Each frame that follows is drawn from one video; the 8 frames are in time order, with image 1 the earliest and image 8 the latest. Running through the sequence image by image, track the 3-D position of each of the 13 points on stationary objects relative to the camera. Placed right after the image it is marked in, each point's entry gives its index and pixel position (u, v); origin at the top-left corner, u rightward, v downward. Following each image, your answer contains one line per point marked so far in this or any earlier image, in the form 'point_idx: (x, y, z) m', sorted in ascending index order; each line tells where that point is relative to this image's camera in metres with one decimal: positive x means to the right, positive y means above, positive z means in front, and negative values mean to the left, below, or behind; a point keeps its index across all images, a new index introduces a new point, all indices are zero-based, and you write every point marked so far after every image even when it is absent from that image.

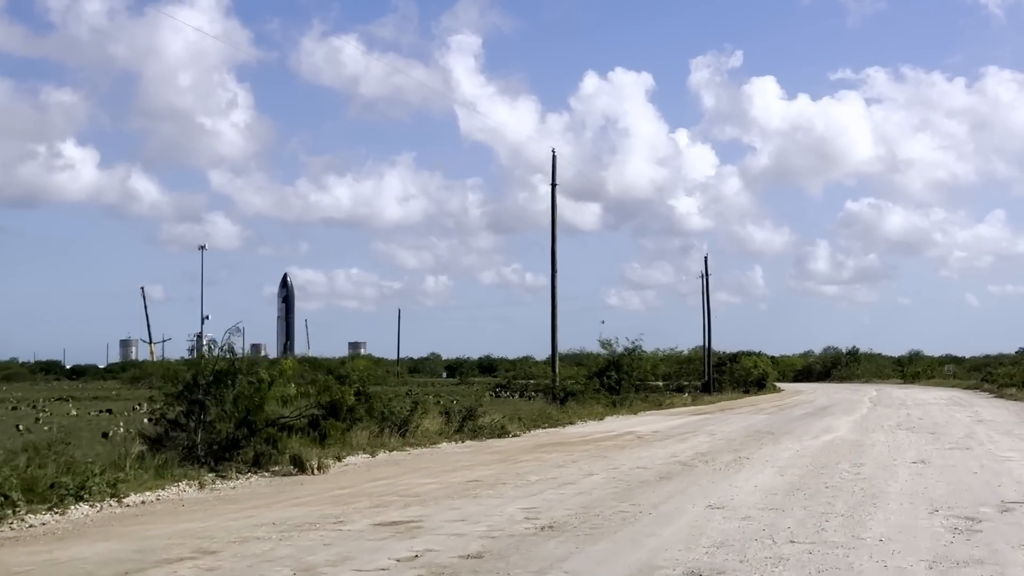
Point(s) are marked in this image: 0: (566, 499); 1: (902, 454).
0: (+0.5, -1.7, +12.0) m
1: (+5.1, -2.2, +19.1) m
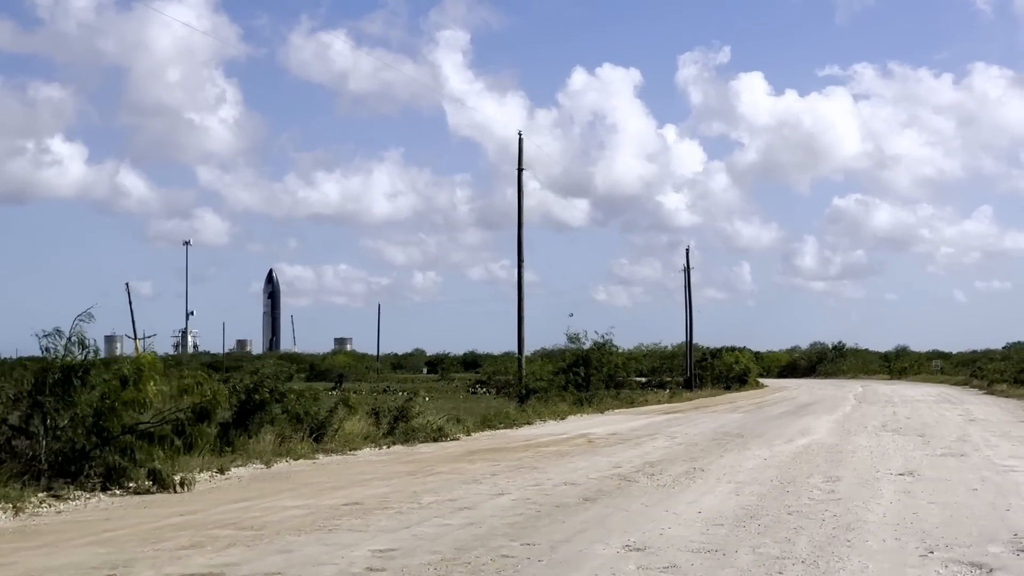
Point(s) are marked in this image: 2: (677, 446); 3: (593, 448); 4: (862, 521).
0: (-0.4, -1.5, +9.2) m
1: (+4.2, -2.0, +16.3) m
2: (+2.2, -2.1, +19.5) m
3: (+1.1, -2.1, +19.5) m
4: (+2.4, -1.6, +10.2) m
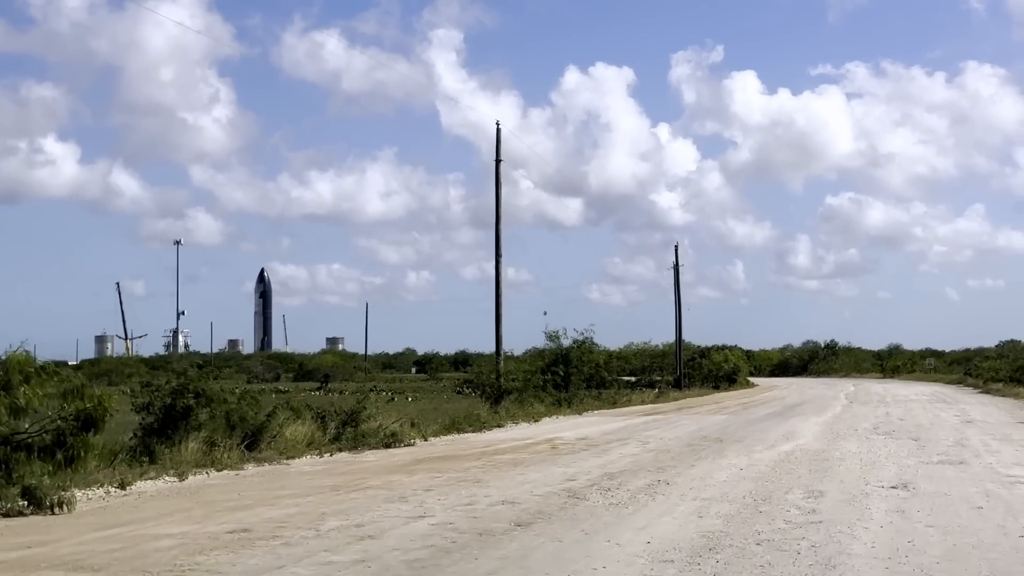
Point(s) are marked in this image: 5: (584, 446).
0: (-0.9, -1.4, +7.3) m
1: (+3.6, -1.8, +14.5) m
2: (+1.6, -2.0, +17.7) m
3: (+0.5, -2.0, +17.6) m
4: (+1.9, -1.5, +8.3) m
5: (+1.0, -2.1, +19.7) m
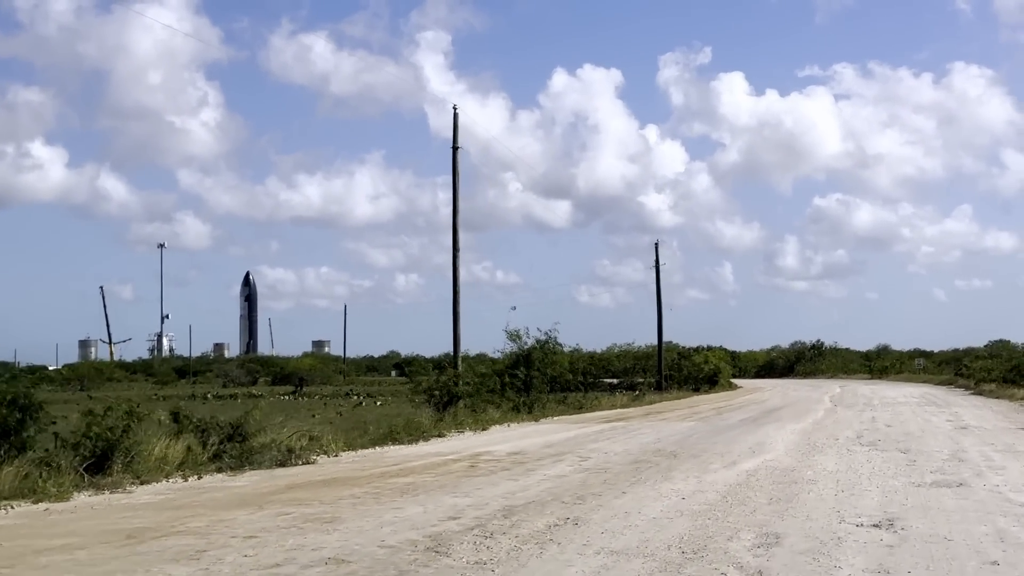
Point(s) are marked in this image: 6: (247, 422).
0: (-1.8, -1.3, +4.1) m
1: (+2.6, -1.7, +11.3) m
2: (+0.6, -1.8, +14.5) m
3: (-0.5, -1.9, +14.4) m
4: (+1.0, -1.3, +5.1) m
5: (0.0, -2.0, +16.6) m
6: (-3.3, -1.7, +18.4) m
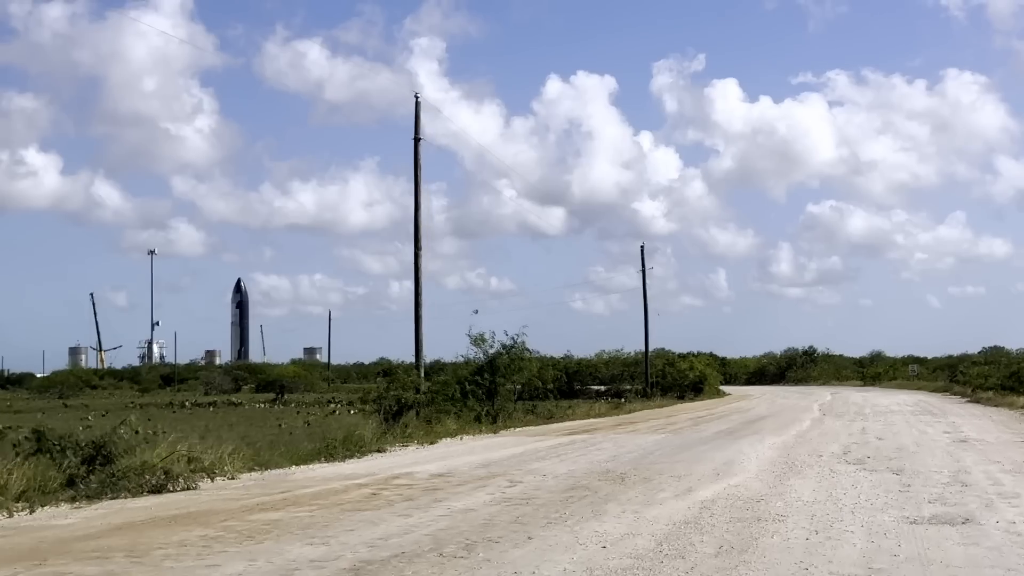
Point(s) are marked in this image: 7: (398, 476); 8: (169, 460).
0: (-2.6, -1.1, +1.3) m
1: (+1.8, -1.6, +8.5) m
2: (-0.2, -1.7, +11.7) m
3: (-1.3, -1.8, +11.6) m
4: (+0.2, -1.2, +2.3) m
5: (-0.8, -1.9, +13.7) m
6: (-4.1, -1.6, +15.6) m
7: (-1.2, -2.0, +15.9) m
8: (-3.7, -1.9, +16.0) m
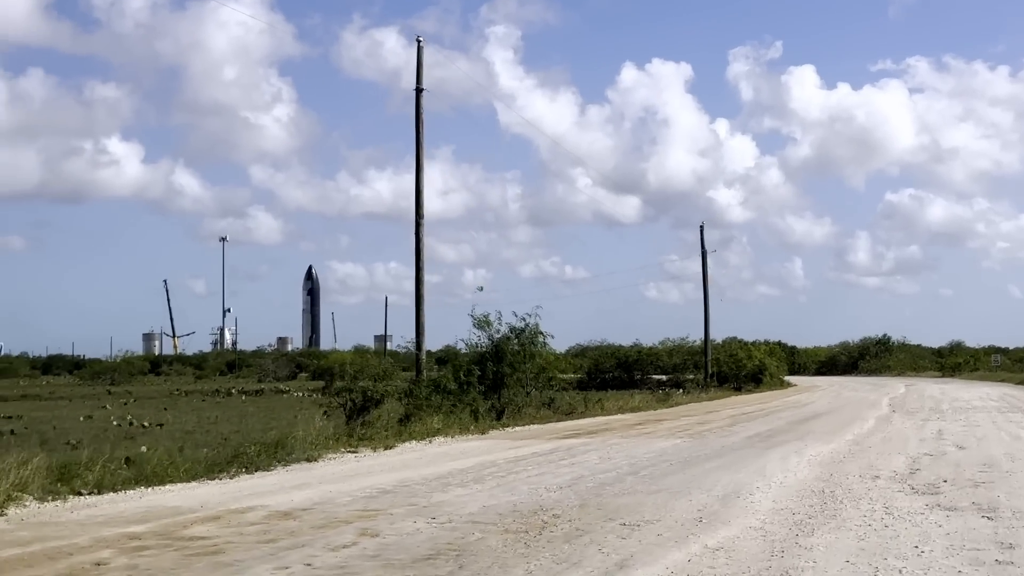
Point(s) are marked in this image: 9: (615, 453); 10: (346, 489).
0: (-4.2, -0.8, -4.0) m
1: (+0.6, -1.2, +2.9) m
2: (-1.2, -1.4, +6.2) m
3: (-2.3, -1.4, +6.2) m
4: (-1.3, -0.9, -3.2) m
5: (-1.8, -1.5, +8.3) m
6: (-5.0, -1.2, +10.3) m
7: (-2.1, -1.6, +10.5) m
8: (-4.5, -1.4, +10.7) m
9: (+1.2, -2.0, +17.3) m
10: (-1.5, -1.7, +12.7) m
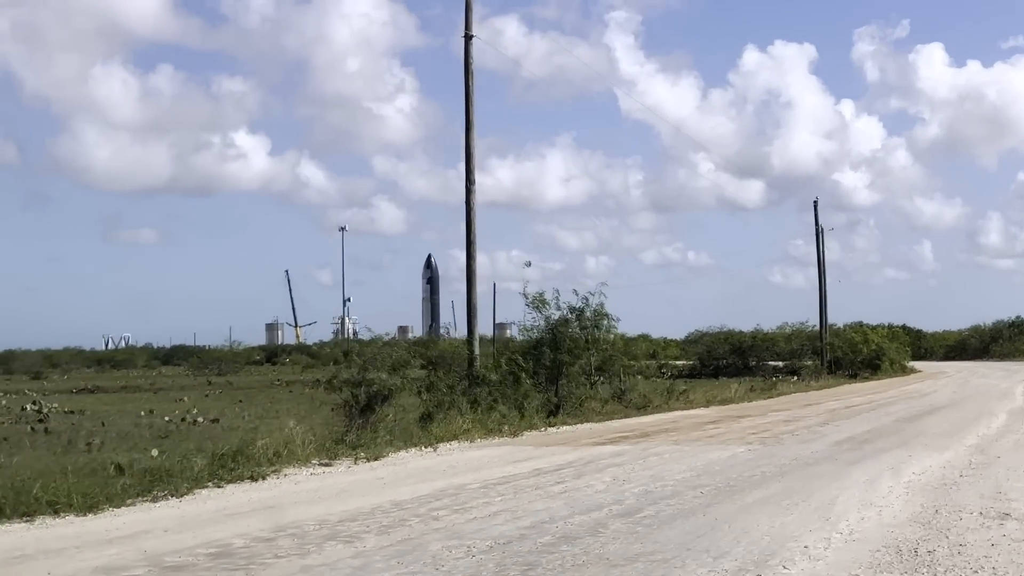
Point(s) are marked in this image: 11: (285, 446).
0: (-6.0, -0.7, -8.1) m
1: (-0.7, -1.0, -1.5) m
2: (-2.2, -1.1, +1.8) m
3: (-3.4, -1.2, +1.9) m
4: (-3.1, -0.7, -7.5) m
5: (-2.6, -1.3, +4.0) m
6: (-5.6, -0.9, +6.3) m
7: (-2.7, -1.3, +6.2) m
8: (-5.1, -1.2, +6.6) m
9: (+1.1, -1.6, +12.8) m
10: (-1.9, -1.4, +8.4) m
11: (-2.6, -1.8, +16.8) m
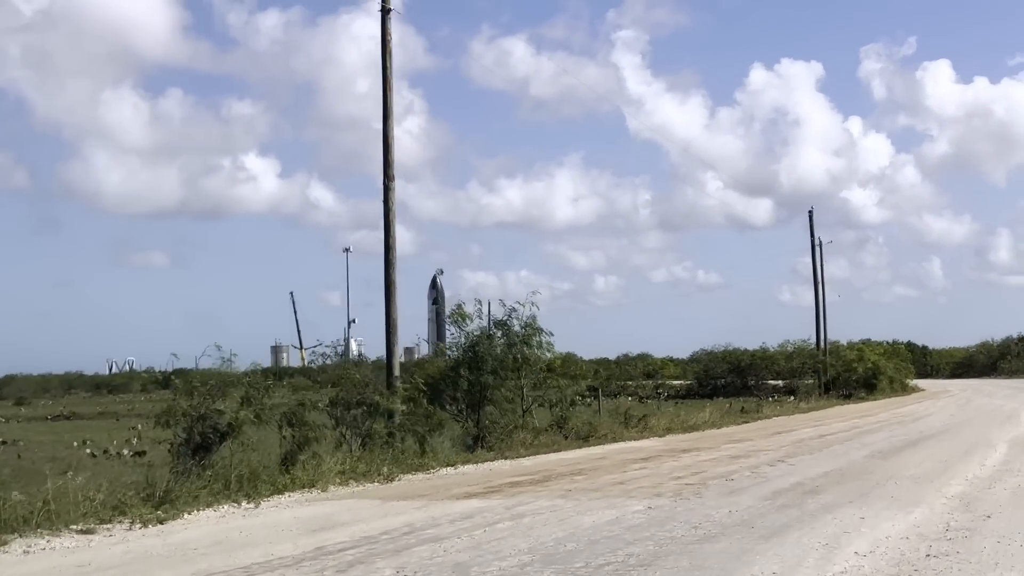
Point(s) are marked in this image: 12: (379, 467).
0: (-7.6, -0.5, -12.0) m
1: (-2.2, -0.8, -5.5) m
2: (-3.7, -1.0, -2.1) m
3: (-4.8, -1.0, -2.0) m
4: (-4.7, -0.5, -11.4) m
5: (-4.1, -1.1, 0.0) m
6: (-7.1, -0.9, +2.3) m
7: (-4.2, -1.3, +2.2) m
8: (-6.6, -1.1, +2.7) m
9: (-0.3, -1.6, +8.8) m
10: (-3.4, -1.4, +4.4) m
11: (-4.0, -1.8, +12.9) m
12: (-1.6, -2.2, +18.1) m
